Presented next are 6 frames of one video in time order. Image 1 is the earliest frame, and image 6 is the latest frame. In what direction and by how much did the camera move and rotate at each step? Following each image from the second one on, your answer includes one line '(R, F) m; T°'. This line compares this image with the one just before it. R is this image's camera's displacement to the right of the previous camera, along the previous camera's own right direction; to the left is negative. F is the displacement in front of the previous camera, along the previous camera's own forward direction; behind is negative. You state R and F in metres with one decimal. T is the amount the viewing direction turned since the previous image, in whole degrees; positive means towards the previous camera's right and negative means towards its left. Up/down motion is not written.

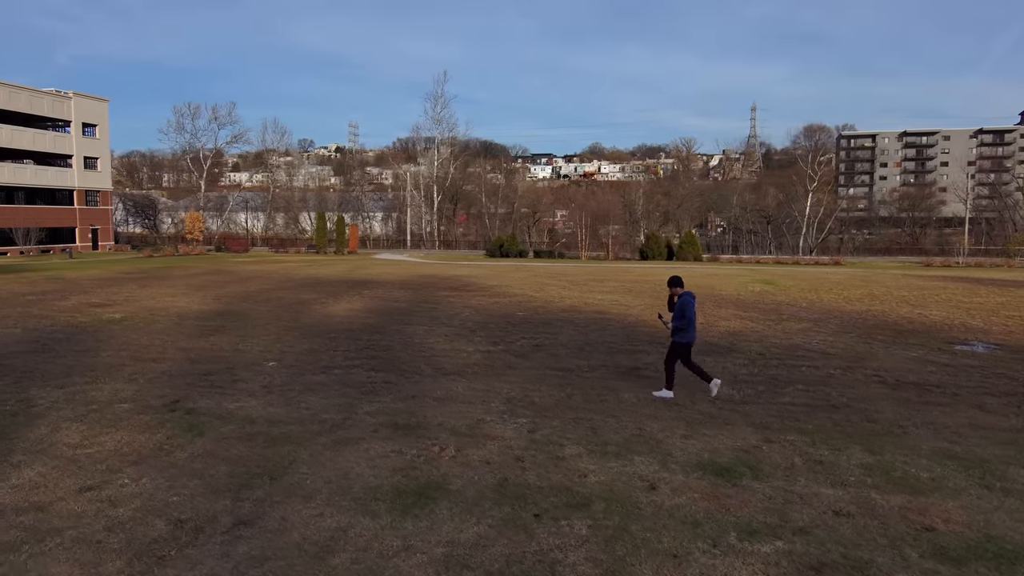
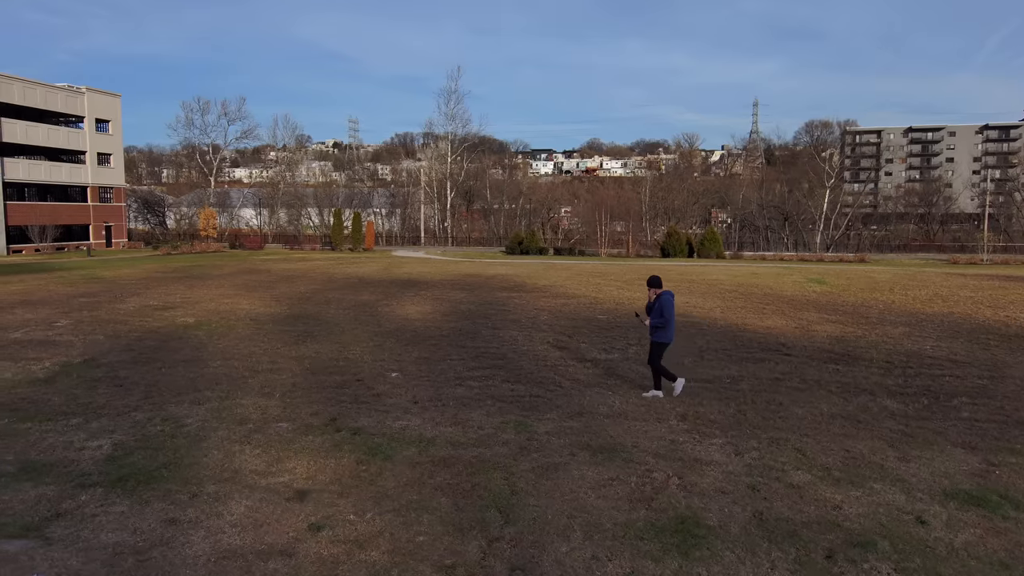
(-1.7, +0.4) m; 0°
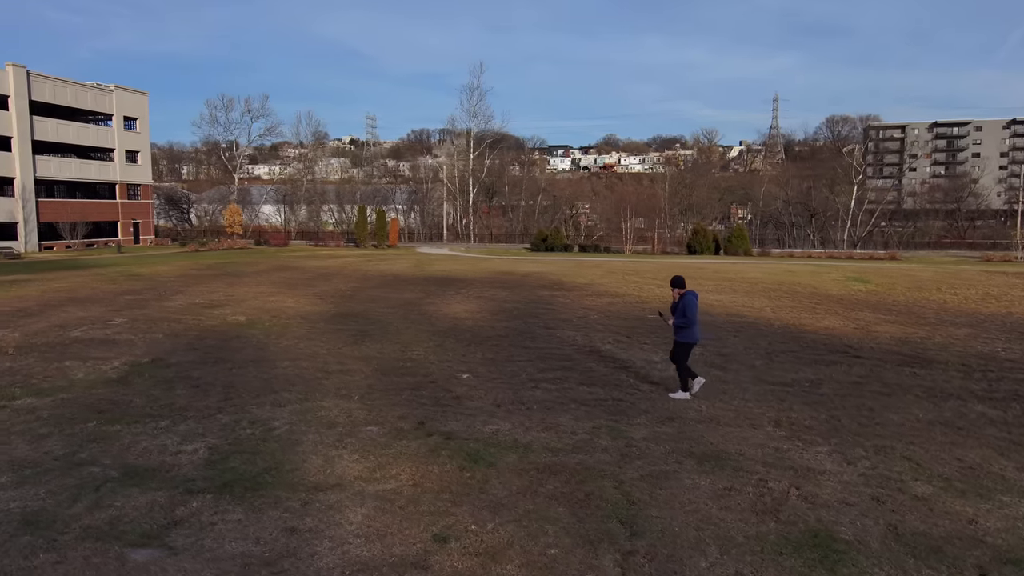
(-0.7, +0.1) m; -1°
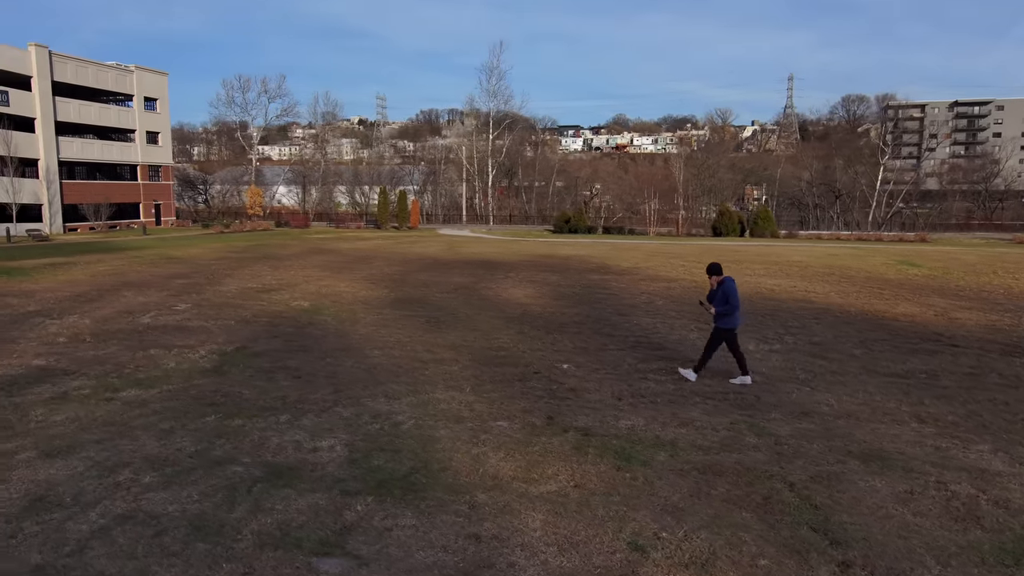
(-1.1, +0.3) m; -1°
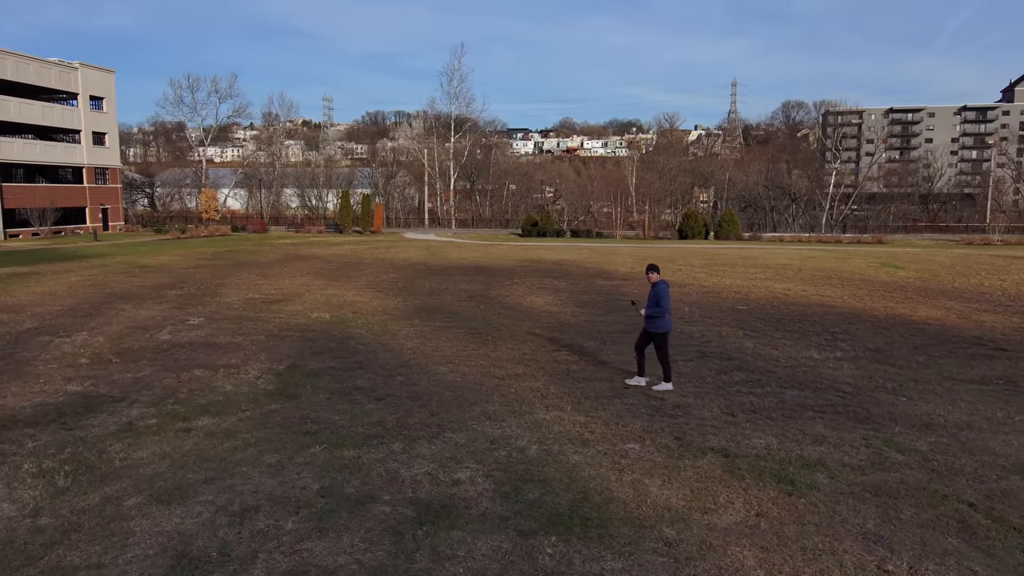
(-1.4, +0.4) m; +5°
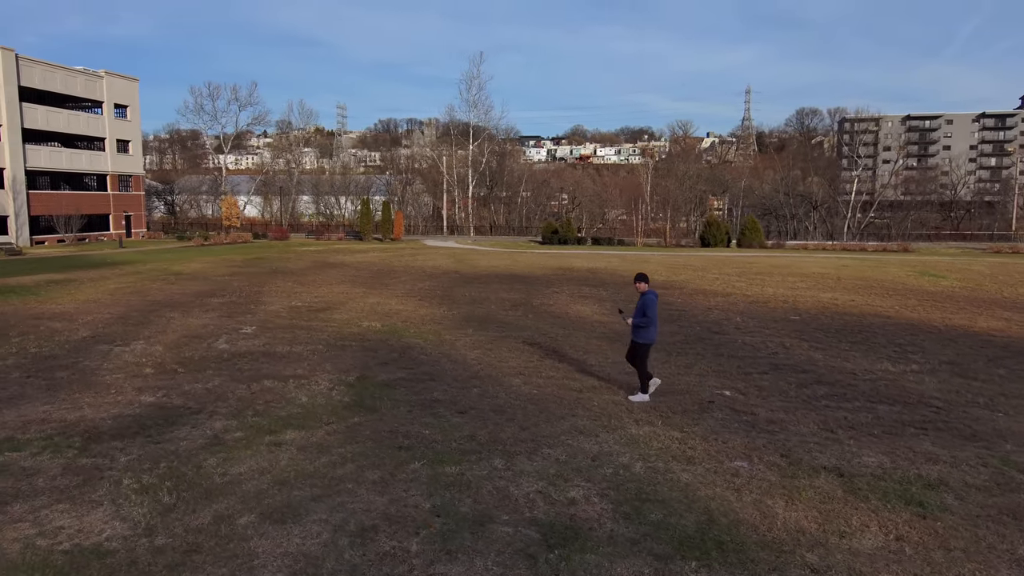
(-0.7, +0.1) m; -1°
